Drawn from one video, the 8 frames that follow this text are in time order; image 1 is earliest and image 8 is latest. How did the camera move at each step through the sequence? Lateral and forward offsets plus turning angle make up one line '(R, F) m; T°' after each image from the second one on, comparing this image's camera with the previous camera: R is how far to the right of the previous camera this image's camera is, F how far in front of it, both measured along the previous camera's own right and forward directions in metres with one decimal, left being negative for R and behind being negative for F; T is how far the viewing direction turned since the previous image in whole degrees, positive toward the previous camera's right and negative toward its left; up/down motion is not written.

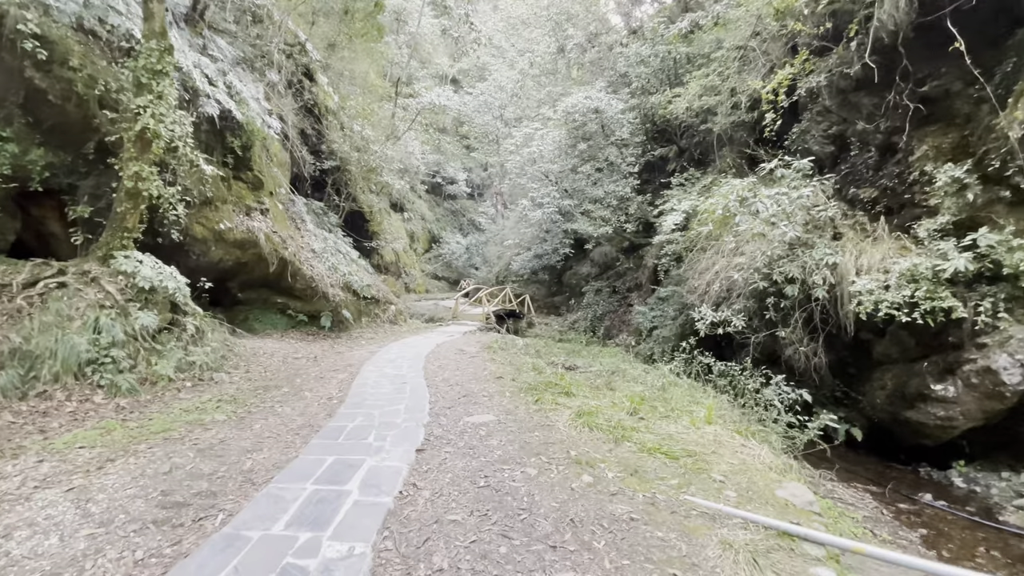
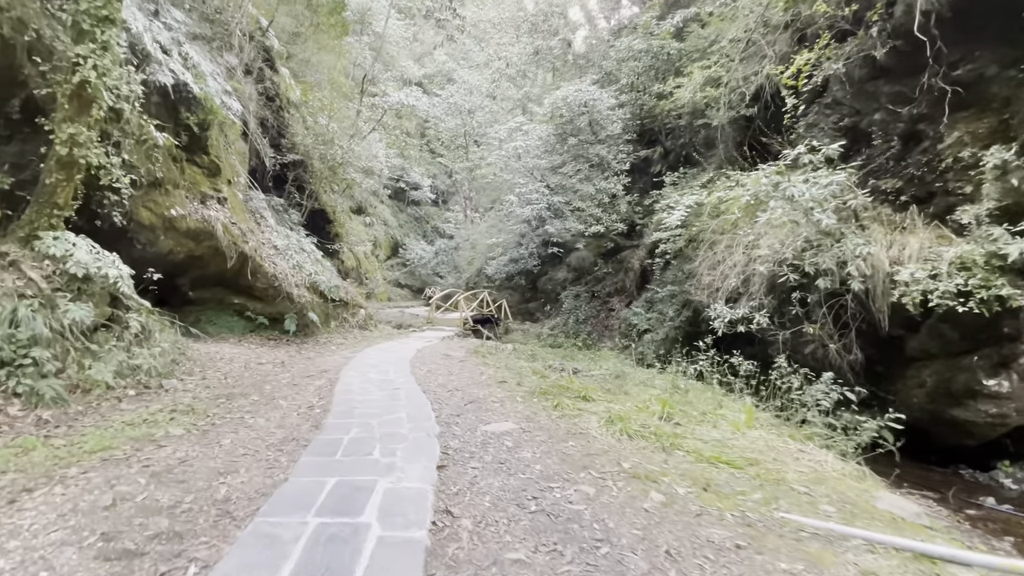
(-0.5, +0.6) m; +5°
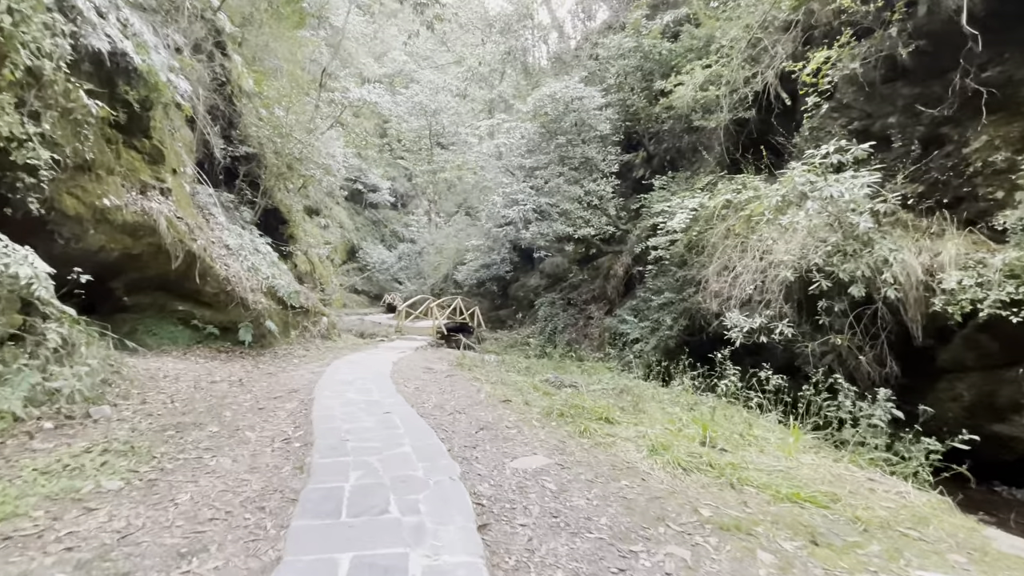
(-0.5, +0.6) m; +5°
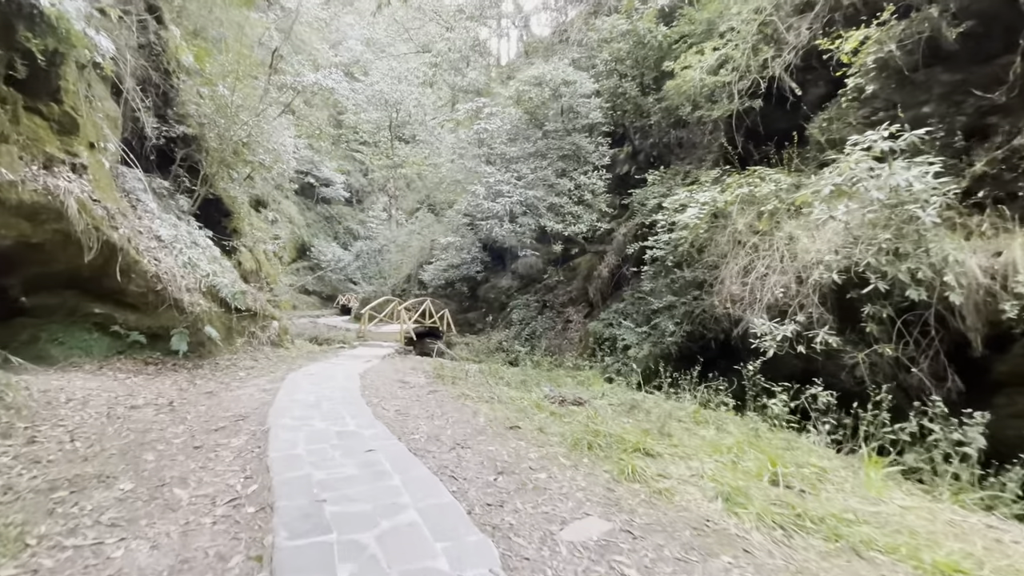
(-0.4, +0.9) m; +5°
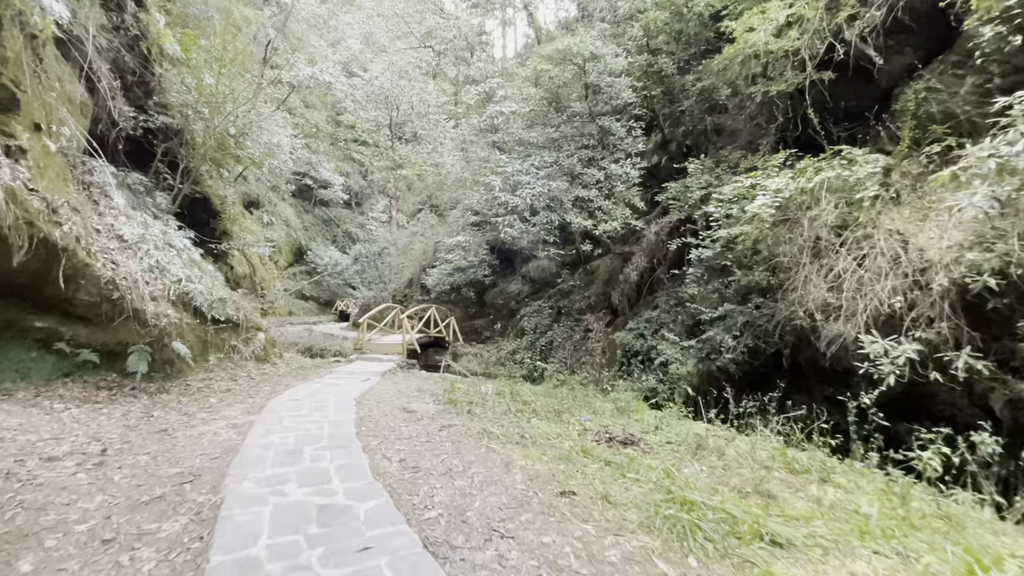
(-0.3, +1.1) m; 0°
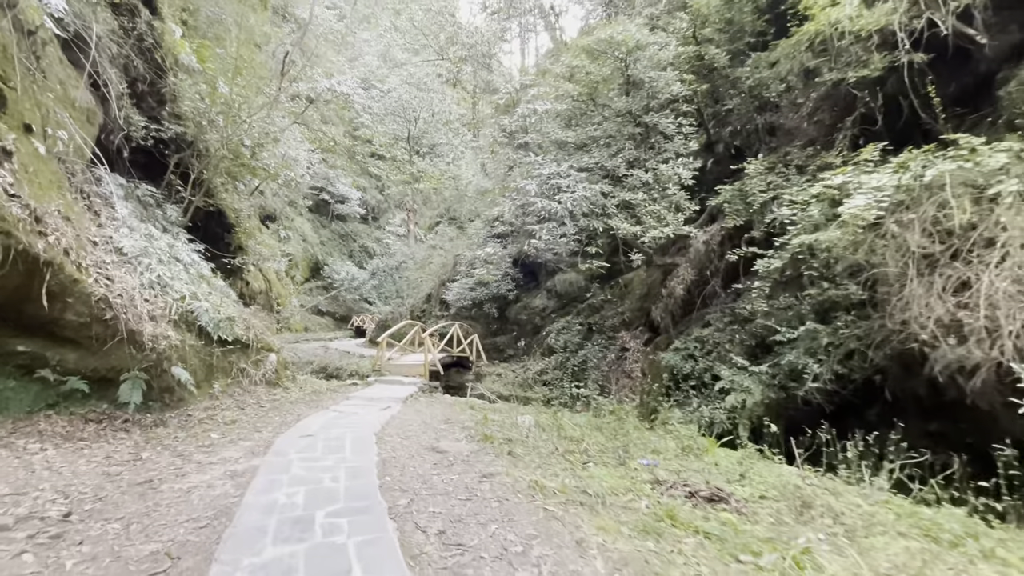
(-0.3, +0.7) m; -2°
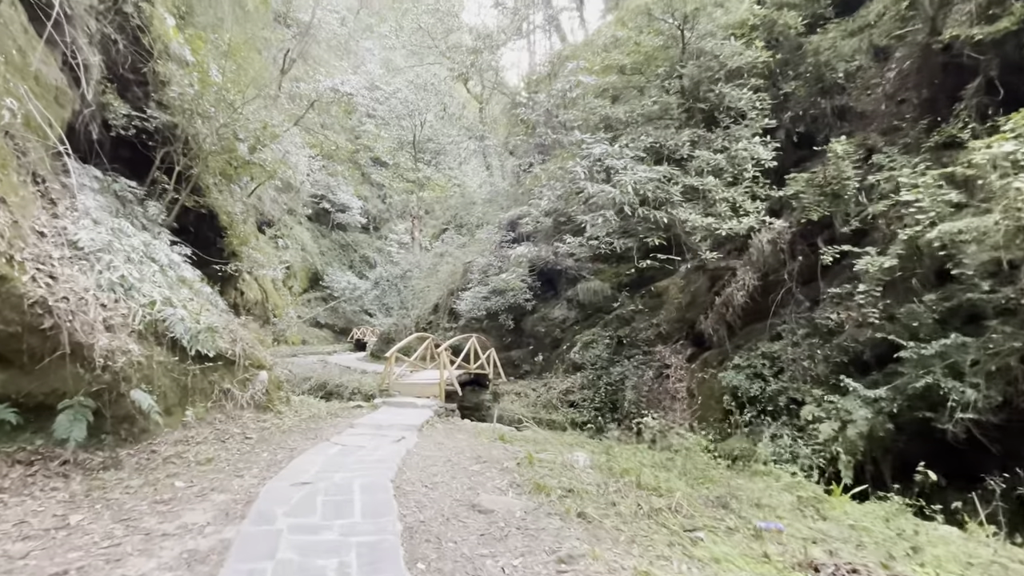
(-0.4, +1.1) m; 0°
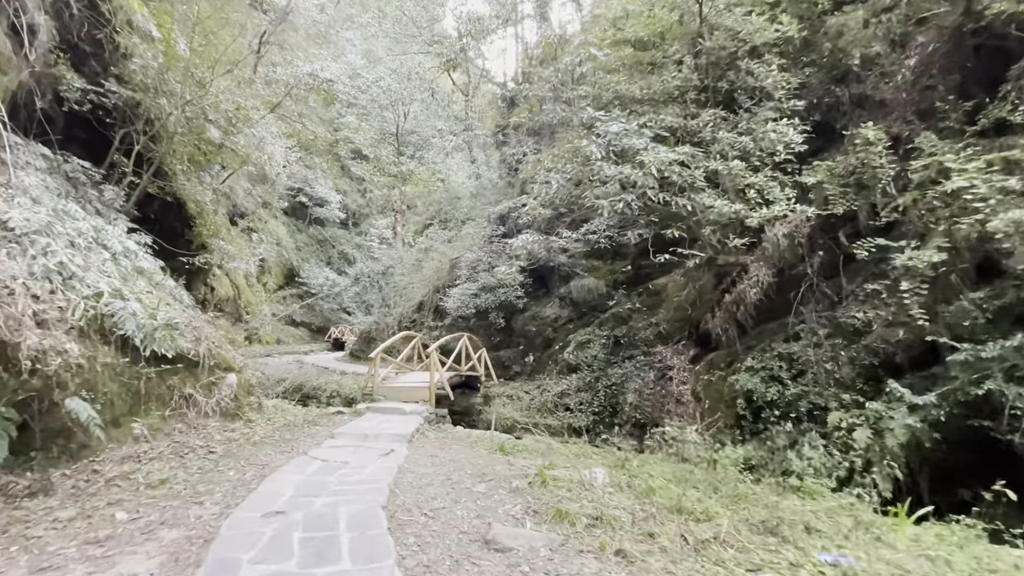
(-0.2, +0.5) m; +2°
